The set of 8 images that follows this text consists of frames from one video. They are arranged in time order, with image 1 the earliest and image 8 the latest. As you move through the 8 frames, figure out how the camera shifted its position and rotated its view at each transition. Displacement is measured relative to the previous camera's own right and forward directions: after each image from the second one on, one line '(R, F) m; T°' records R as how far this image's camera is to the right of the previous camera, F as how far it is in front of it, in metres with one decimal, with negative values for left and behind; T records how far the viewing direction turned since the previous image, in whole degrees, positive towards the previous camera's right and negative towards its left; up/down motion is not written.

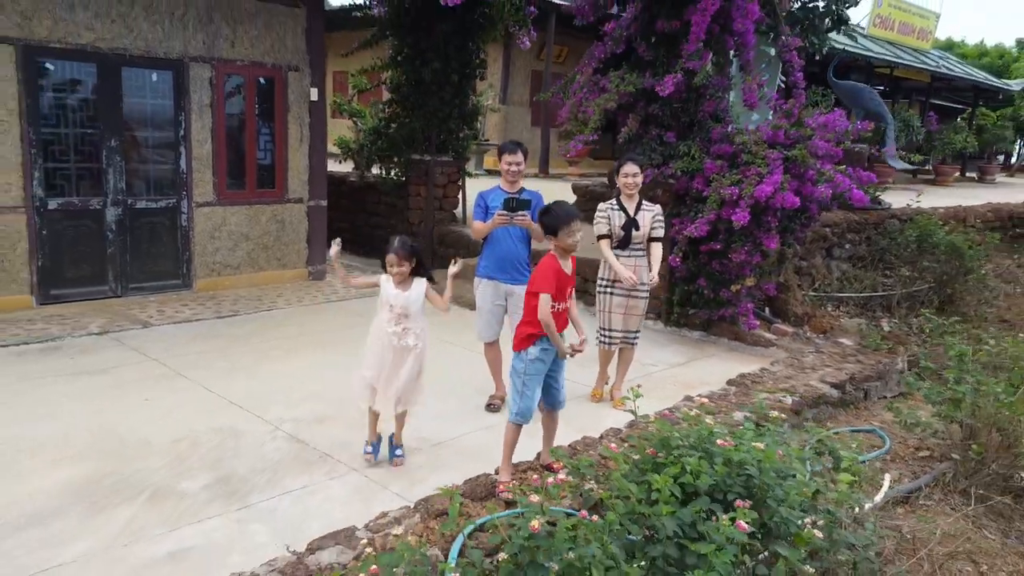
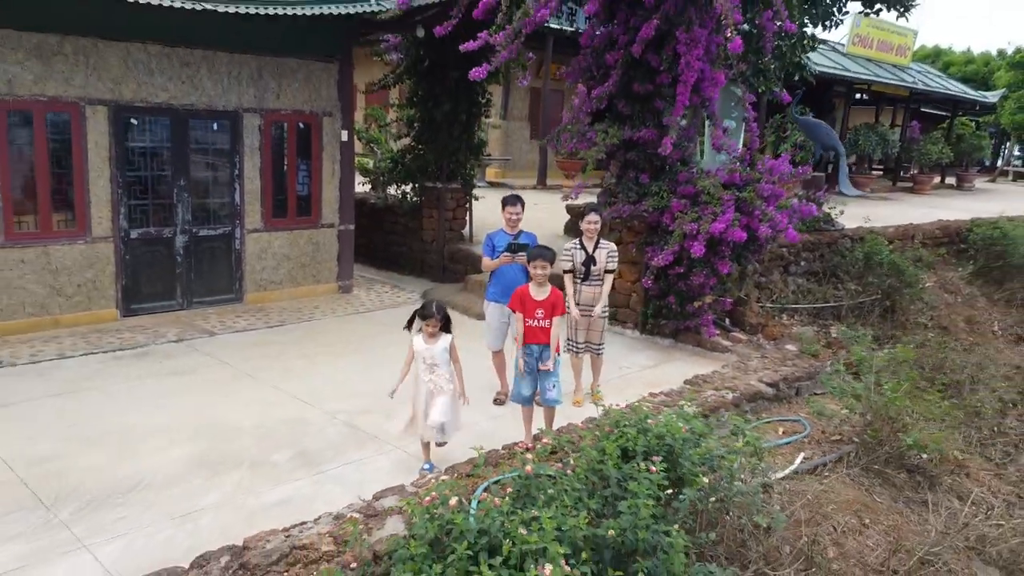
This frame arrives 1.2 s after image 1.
(0.0, -1.1) m; 0°
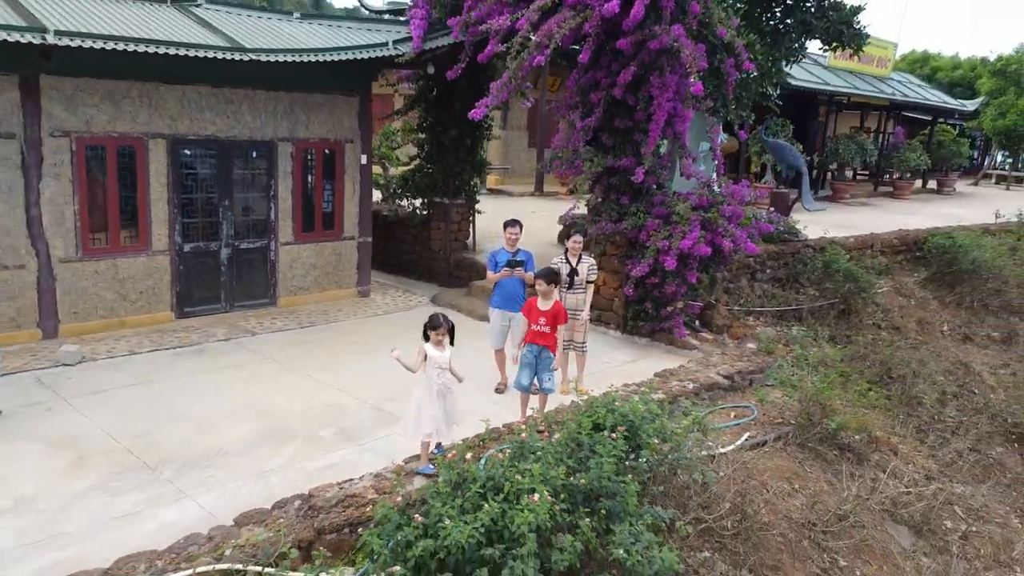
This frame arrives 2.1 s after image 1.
(0.0, -1.0) m; 0°
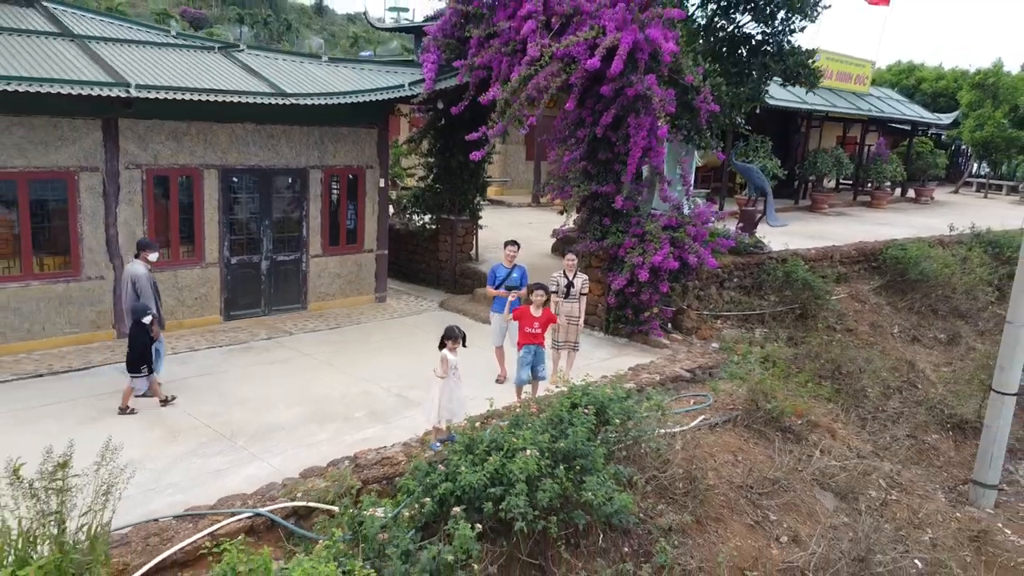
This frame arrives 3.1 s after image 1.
(0.0, -1.3) m; 0°
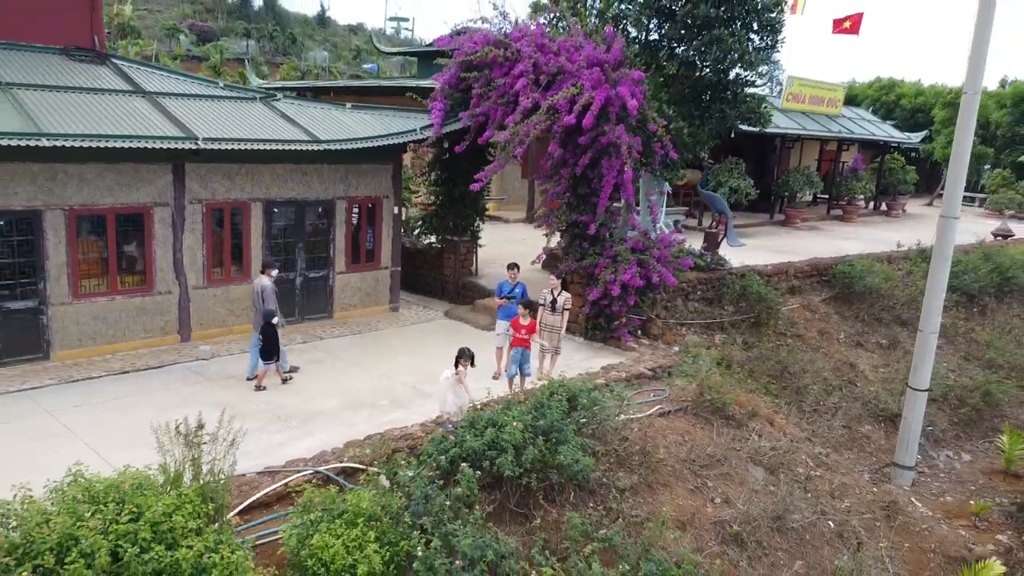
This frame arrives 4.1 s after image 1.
(0.0, -1.7) m; 0°
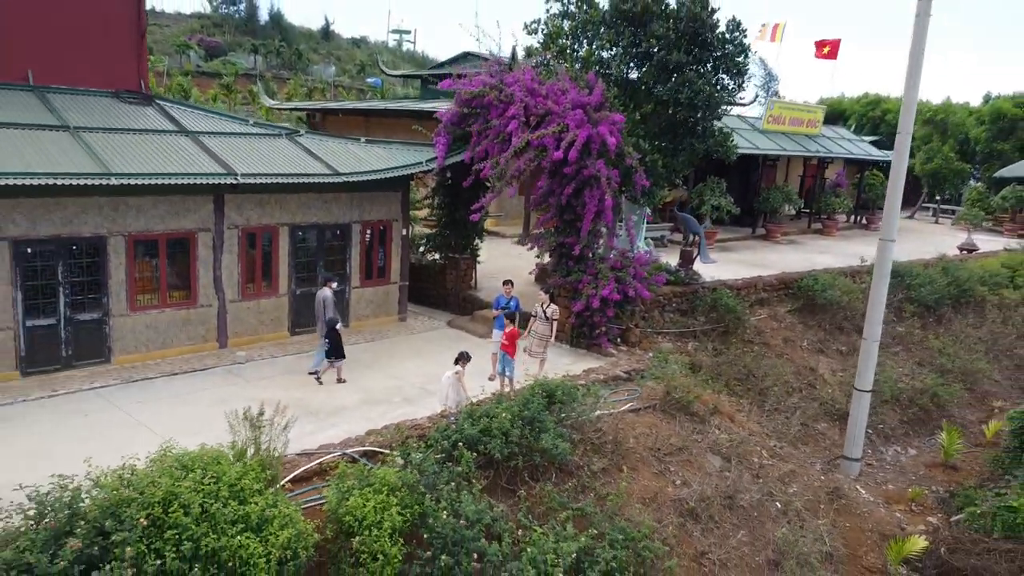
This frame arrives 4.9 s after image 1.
(+0.1, -1.4) m; 0°
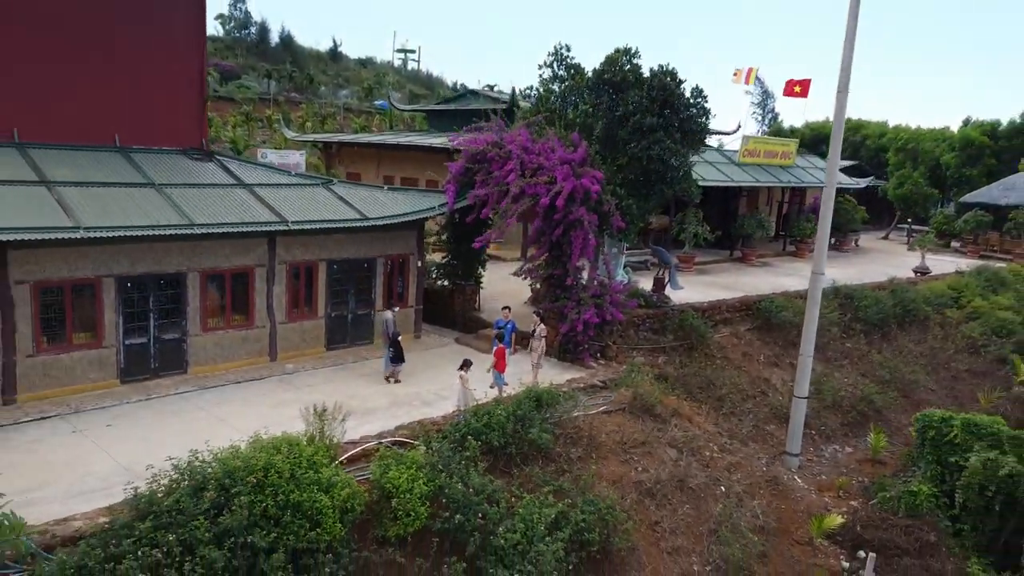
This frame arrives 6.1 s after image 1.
(+0.1, -2.4) m; 0°
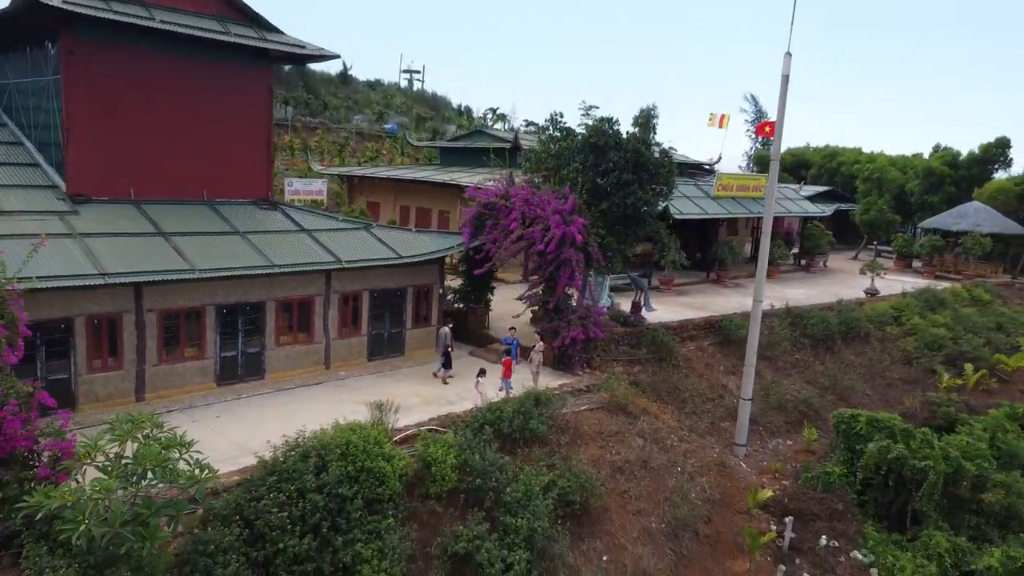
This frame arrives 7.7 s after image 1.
(-0.1, -3.6) m; 0°
